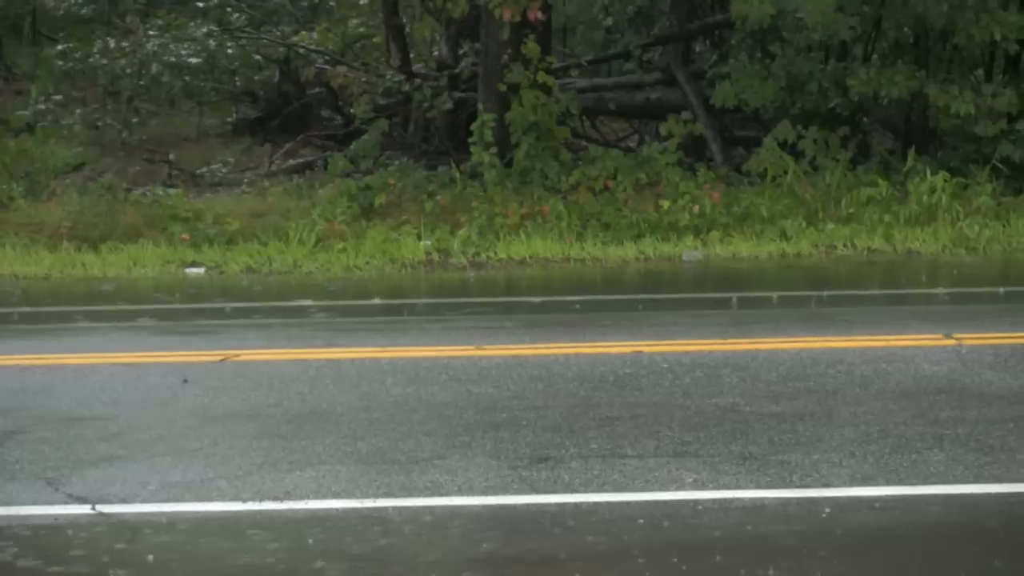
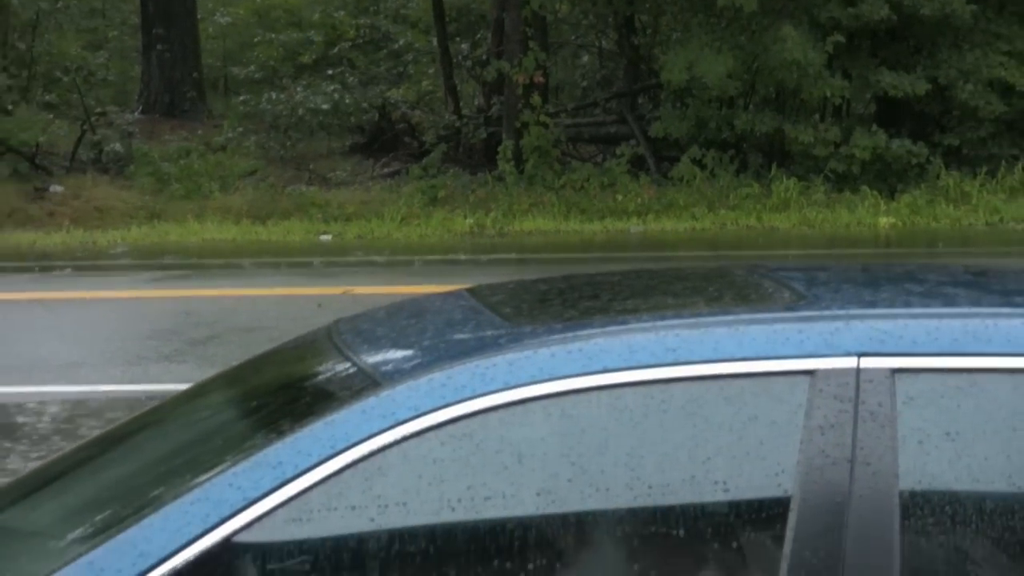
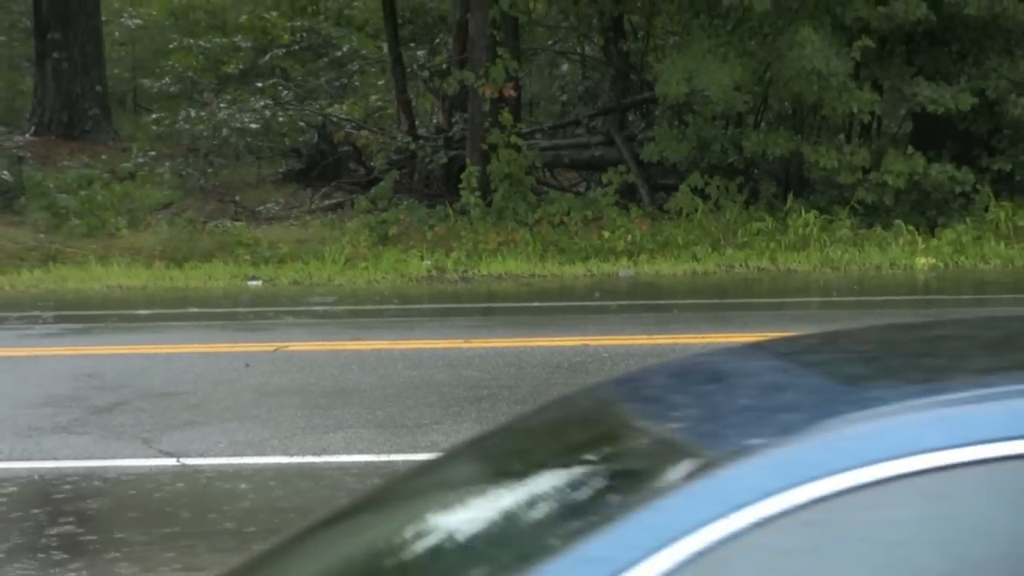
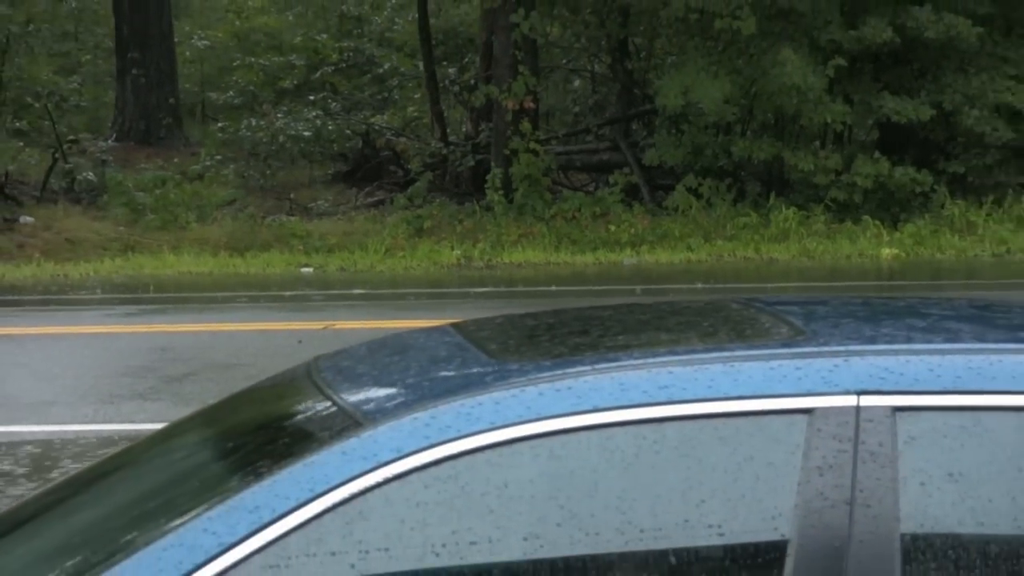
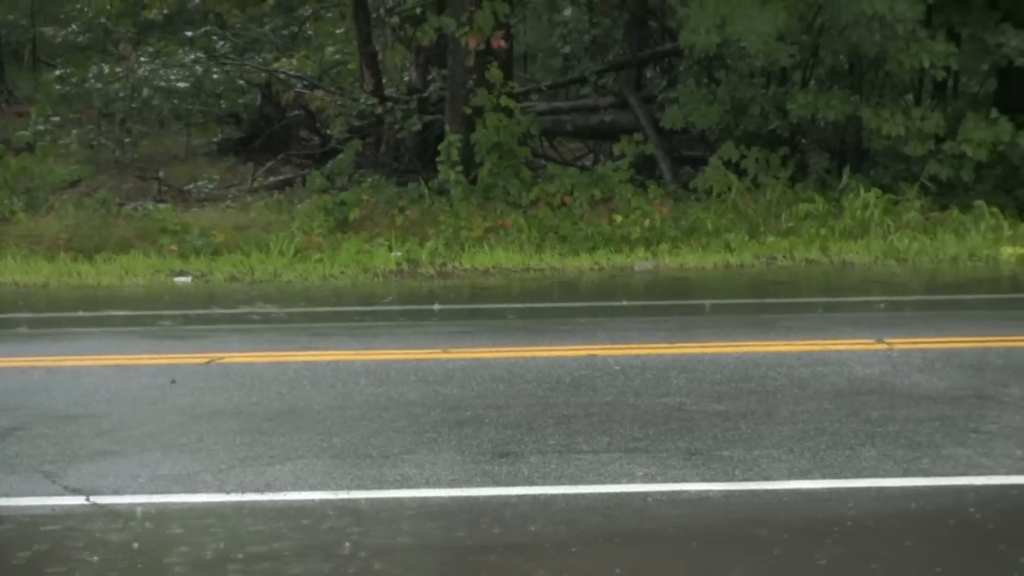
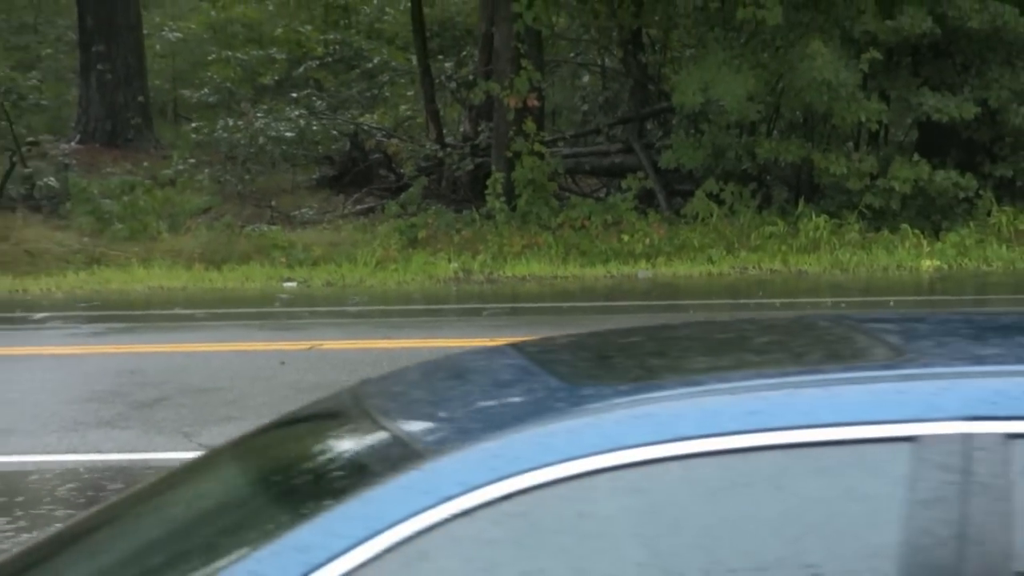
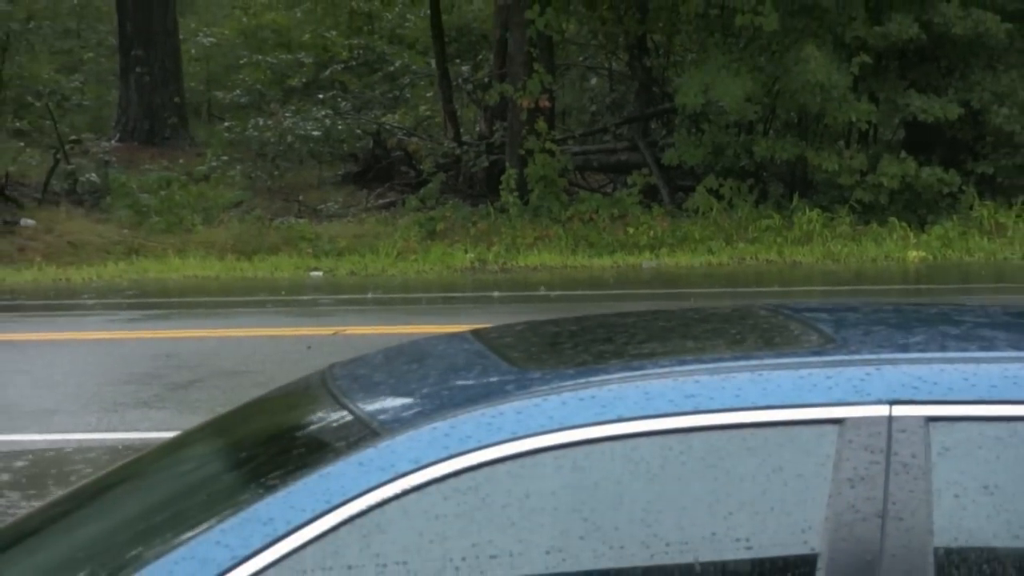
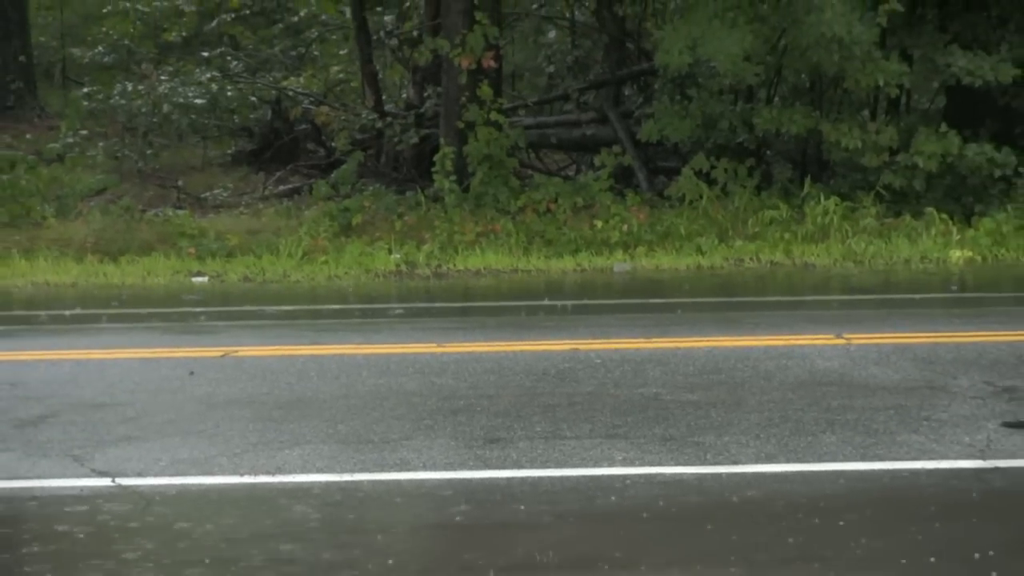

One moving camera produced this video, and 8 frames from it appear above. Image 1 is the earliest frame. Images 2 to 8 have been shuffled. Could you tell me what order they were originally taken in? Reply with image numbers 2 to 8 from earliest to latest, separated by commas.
5, 8, 3, 6, 7, 4, 2
